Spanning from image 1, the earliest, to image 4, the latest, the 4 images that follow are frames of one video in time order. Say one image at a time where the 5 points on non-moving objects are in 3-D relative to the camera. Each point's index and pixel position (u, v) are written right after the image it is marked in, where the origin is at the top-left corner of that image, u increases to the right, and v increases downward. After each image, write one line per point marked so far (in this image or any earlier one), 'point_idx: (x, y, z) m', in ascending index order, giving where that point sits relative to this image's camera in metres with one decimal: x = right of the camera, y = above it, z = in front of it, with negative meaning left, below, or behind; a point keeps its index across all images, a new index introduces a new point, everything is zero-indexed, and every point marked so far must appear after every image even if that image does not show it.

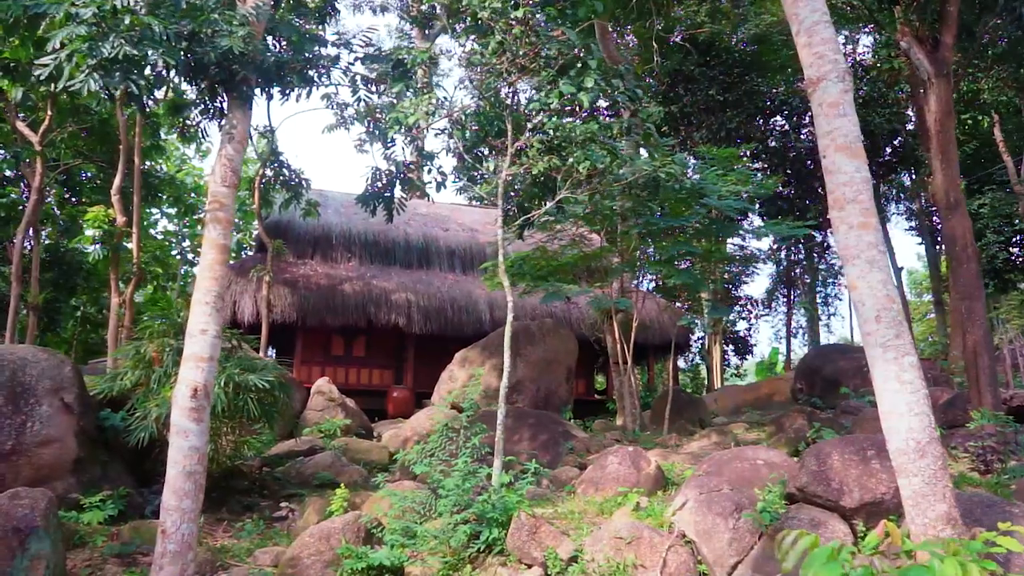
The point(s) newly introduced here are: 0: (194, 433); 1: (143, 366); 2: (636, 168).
0: (-2.2, -1.0, +5.6) m
1: (-3.6, -0.8, +8.0) m
2: (+1.2, +1.0, +7.0) m
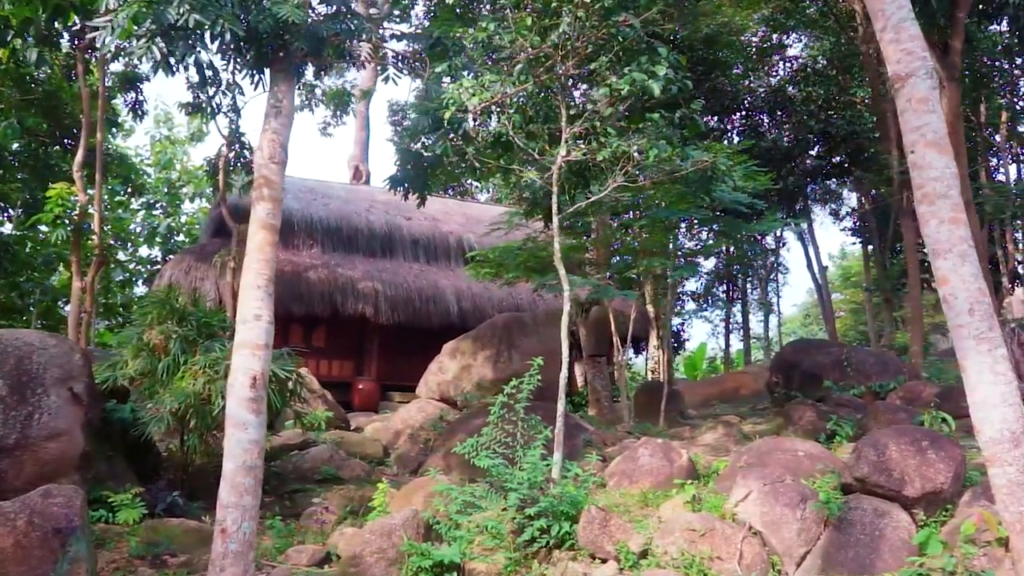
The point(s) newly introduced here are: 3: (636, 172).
0: (-1.7, -0.9, +5.3) m
1: (-3.4, -0.6, +7.5) m
2: (+1.6, +1.1, +6.9) m
3: (+1.1, +1.0, +6.9) m
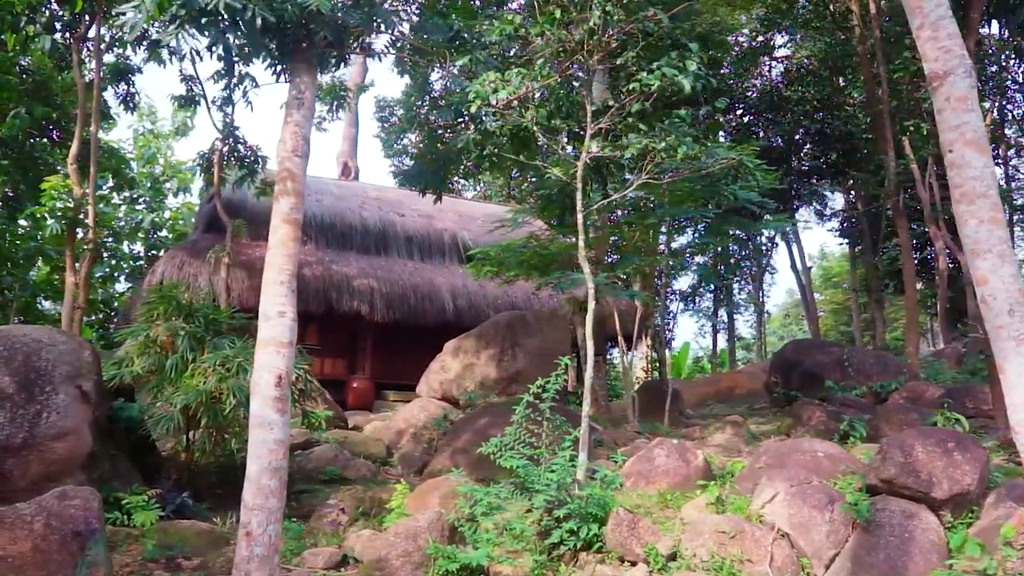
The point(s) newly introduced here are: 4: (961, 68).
0: (-1.5, -0.9, +5.1) m
1: (-3.2, -0.6, +7.3) m
2: (+1.7, +1.1, +6.9) m
3: (+1.3, +1.0, +6.8) m
4: (+2.8, +1.4, +5.1) m
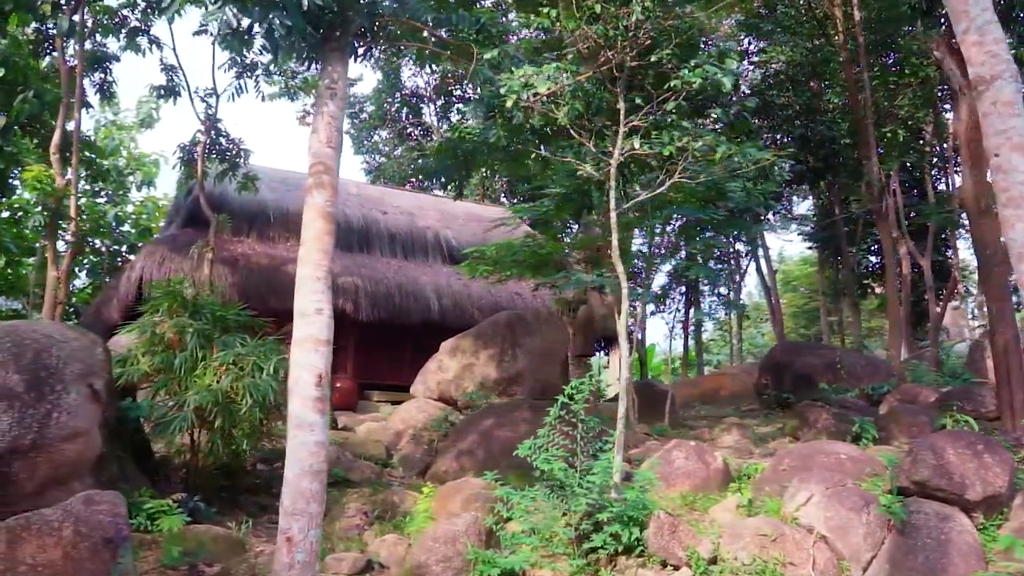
0: (-1.2, -0.8, +4.9) m
1: (-3.0, -0.5, +7.0) m
2: (+2.0, +1.1, +6.8) m
3: (+1.5, +1.0, +6.8) m
4: (+3.1, +1.4, +5.2) m
